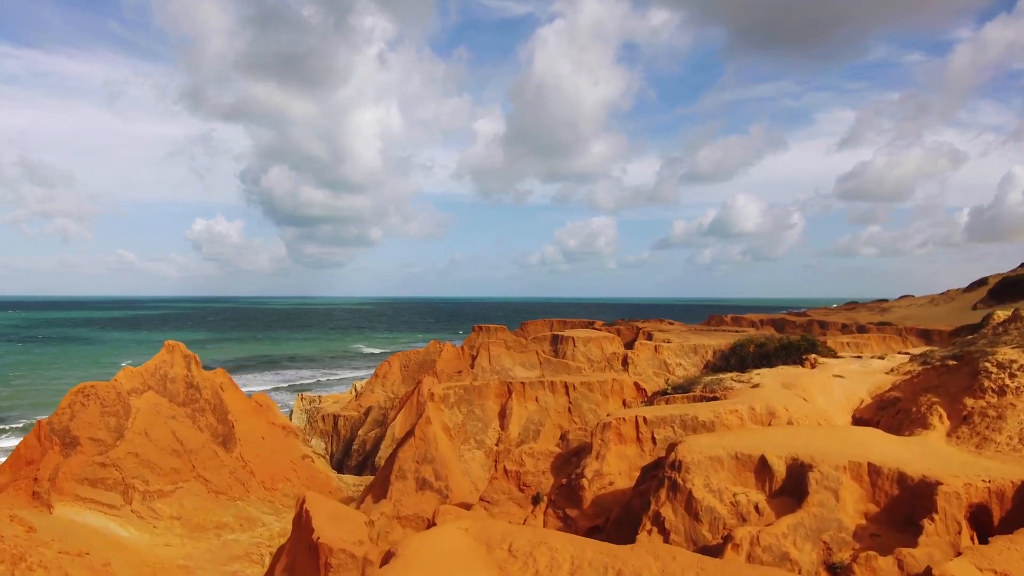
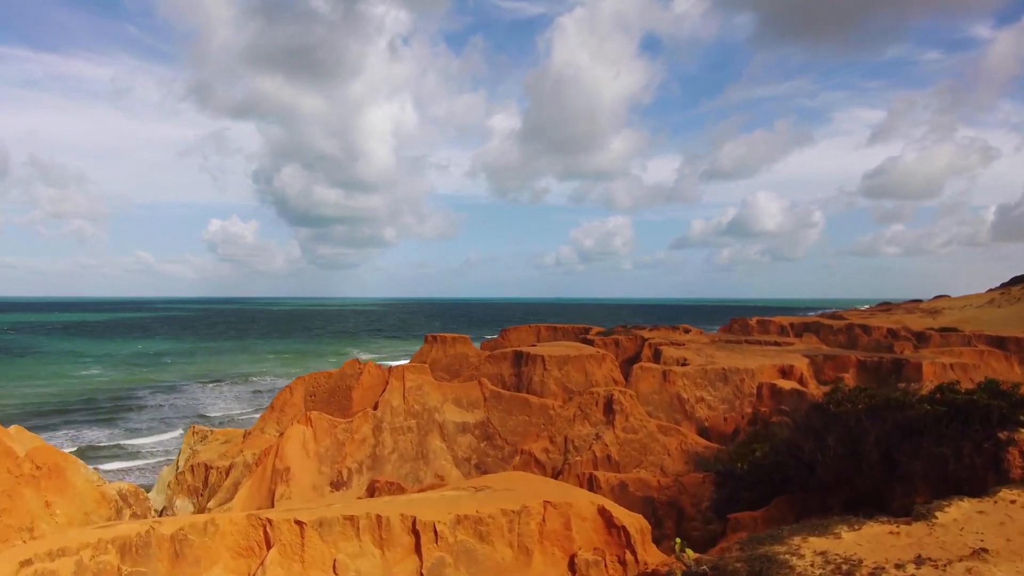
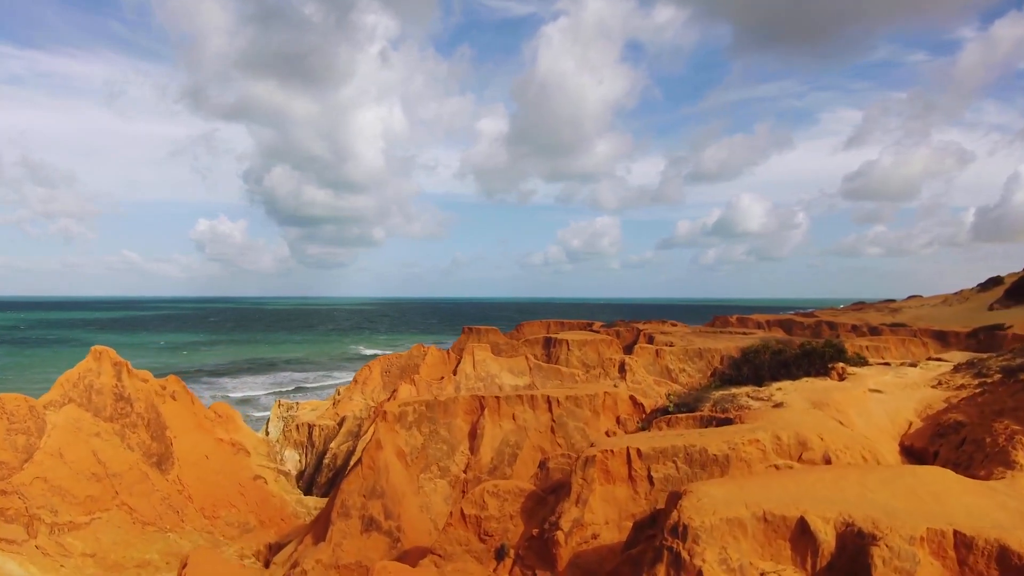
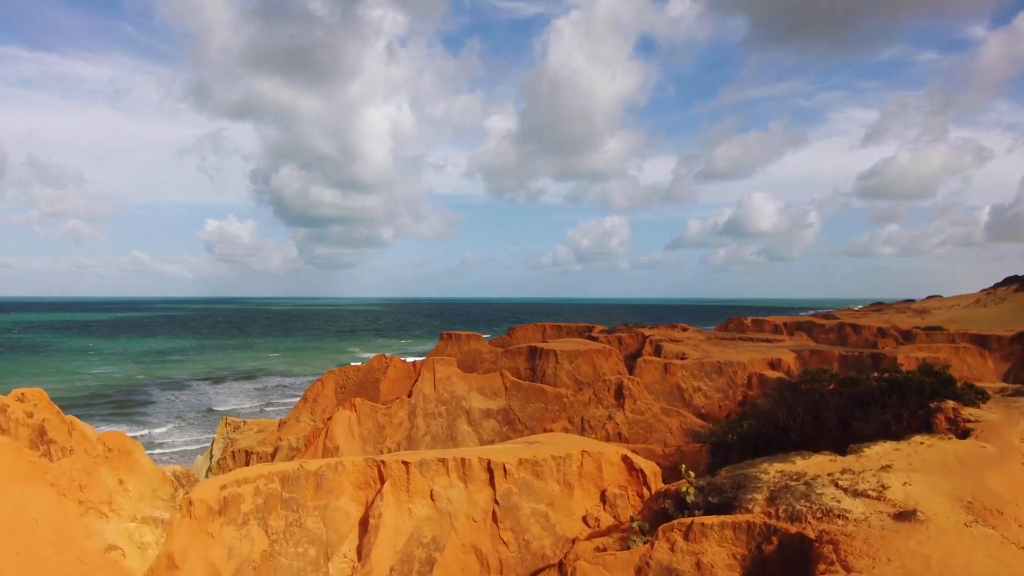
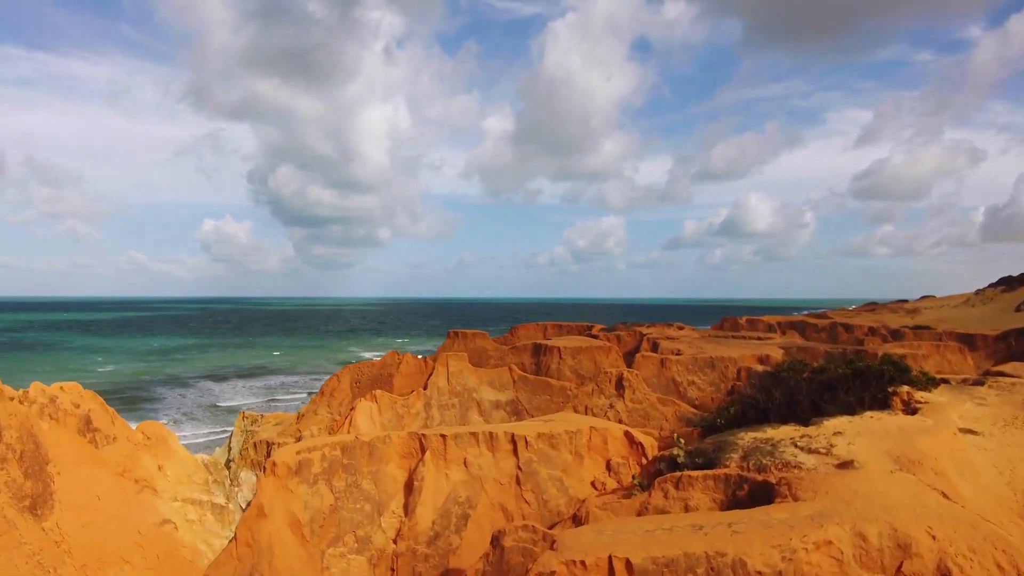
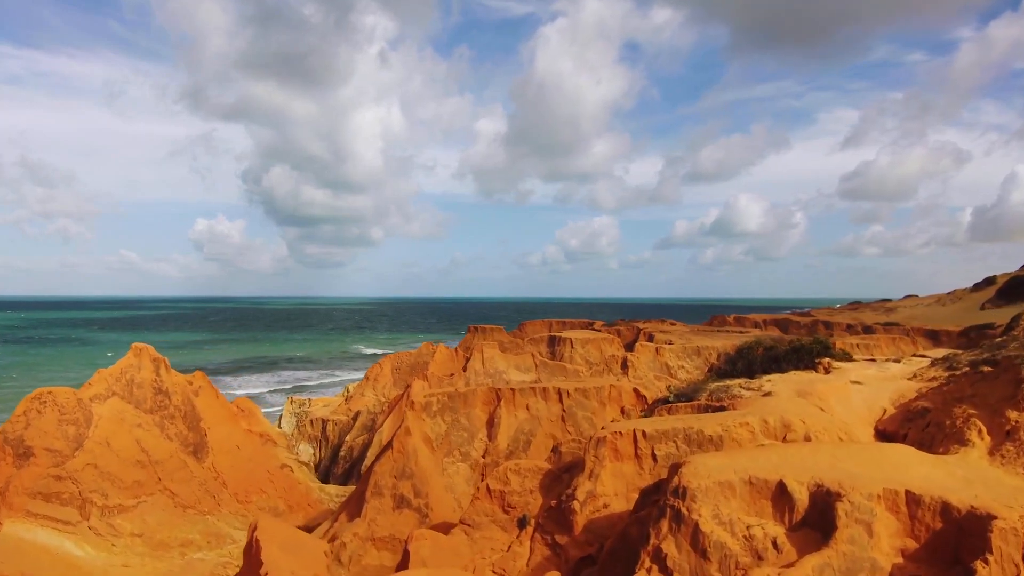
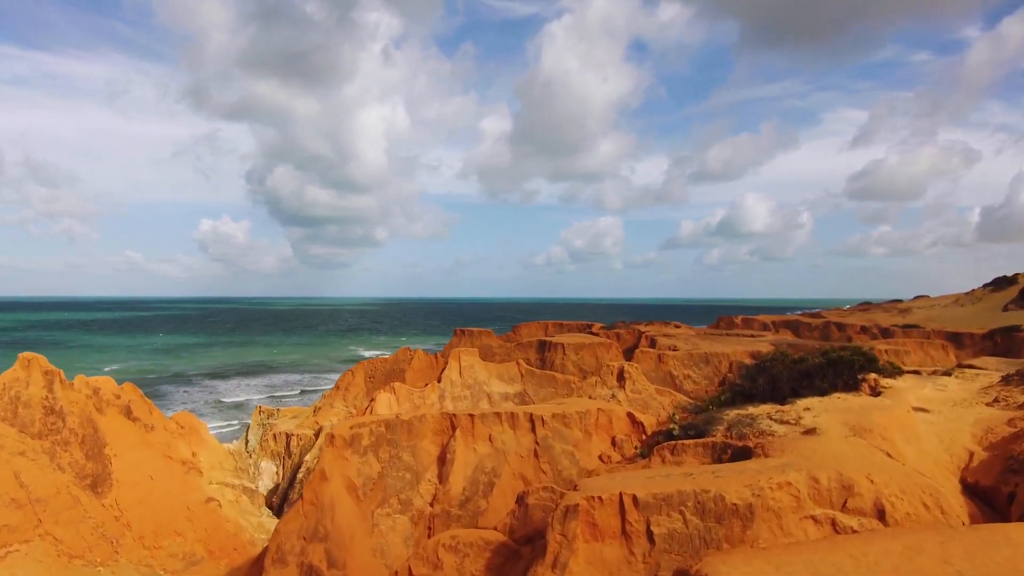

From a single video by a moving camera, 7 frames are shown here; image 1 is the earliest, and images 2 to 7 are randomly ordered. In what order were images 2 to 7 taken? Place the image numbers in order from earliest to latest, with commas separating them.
6, 3, 7, 5, 4, 2
